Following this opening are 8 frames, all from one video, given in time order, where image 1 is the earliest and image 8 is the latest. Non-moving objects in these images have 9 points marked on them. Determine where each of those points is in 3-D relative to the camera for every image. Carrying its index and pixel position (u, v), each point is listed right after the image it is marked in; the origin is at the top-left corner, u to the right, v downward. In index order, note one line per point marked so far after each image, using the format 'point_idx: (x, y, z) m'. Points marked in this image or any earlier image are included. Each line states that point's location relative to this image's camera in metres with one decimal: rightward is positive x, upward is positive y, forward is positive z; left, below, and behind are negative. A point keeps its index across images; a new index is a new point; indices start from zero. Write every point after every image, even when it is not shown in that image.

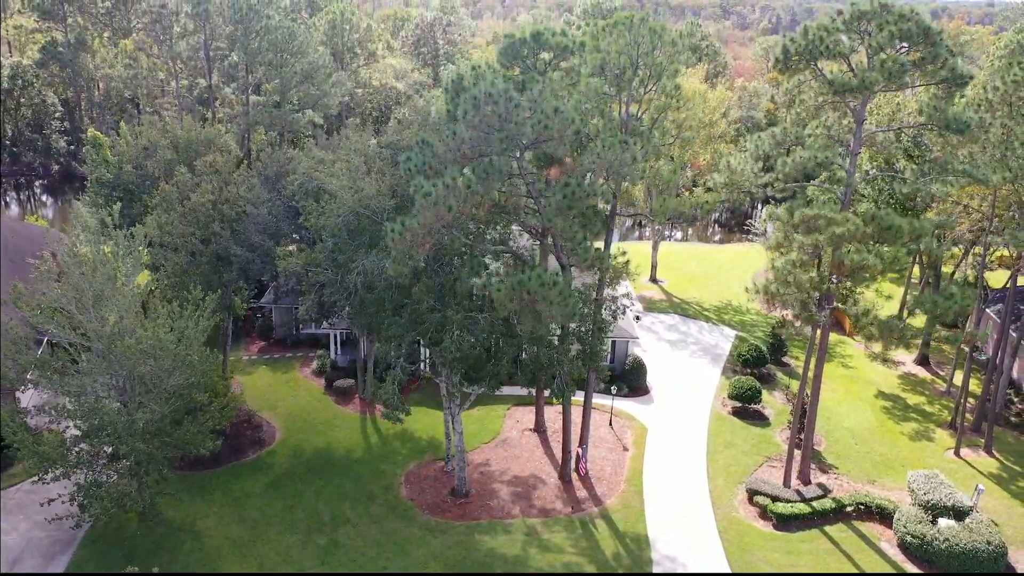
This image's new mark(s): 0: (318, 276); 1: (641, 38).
0: (-4.6, +0.2, +15.3) m
1: (+3.1, +5.9, +15.6) m
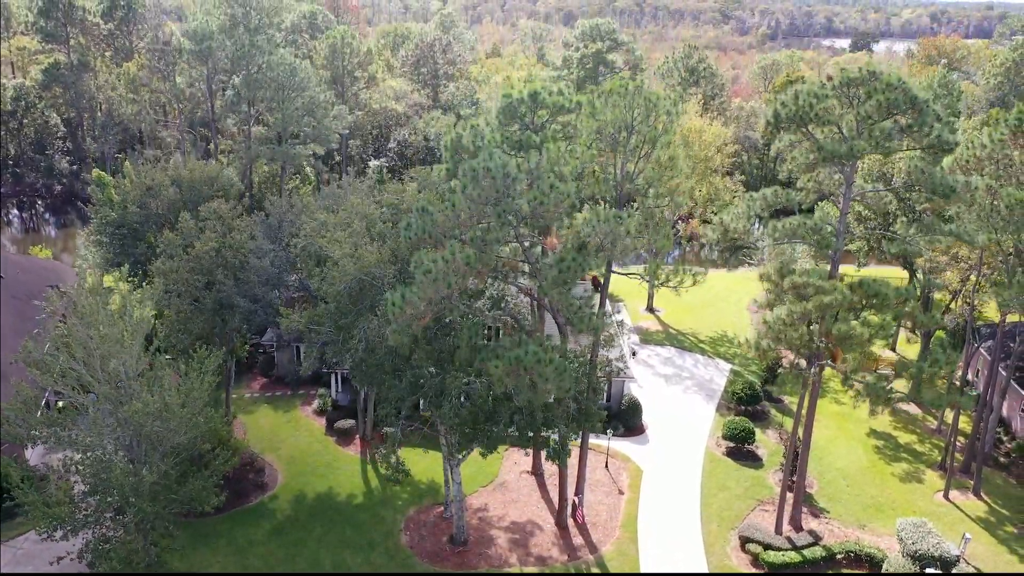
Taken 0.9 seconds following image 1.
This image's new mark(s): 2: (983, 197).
0: (-4.7, -1.2, +15.7) m
1: (+3.1, +4.5, +16.0) m
2: (+12.8, +2.4, +17.4) m
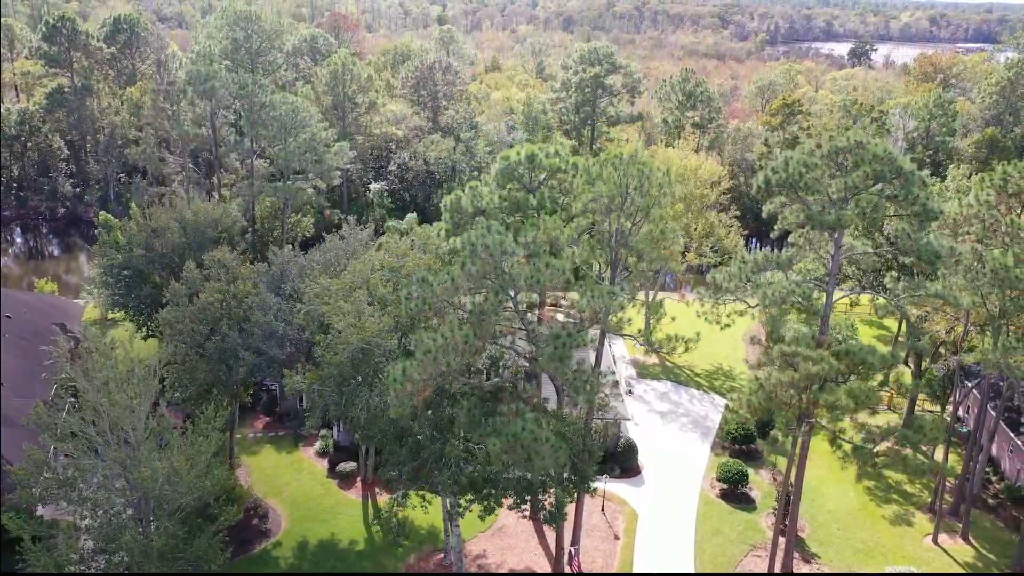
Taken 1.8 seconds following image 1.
0: (-4.8, -2.8, +16.2) m
1: (+3.0, +2.9, +16.5) m
2: (+12.7, +0.8, +17.9) m
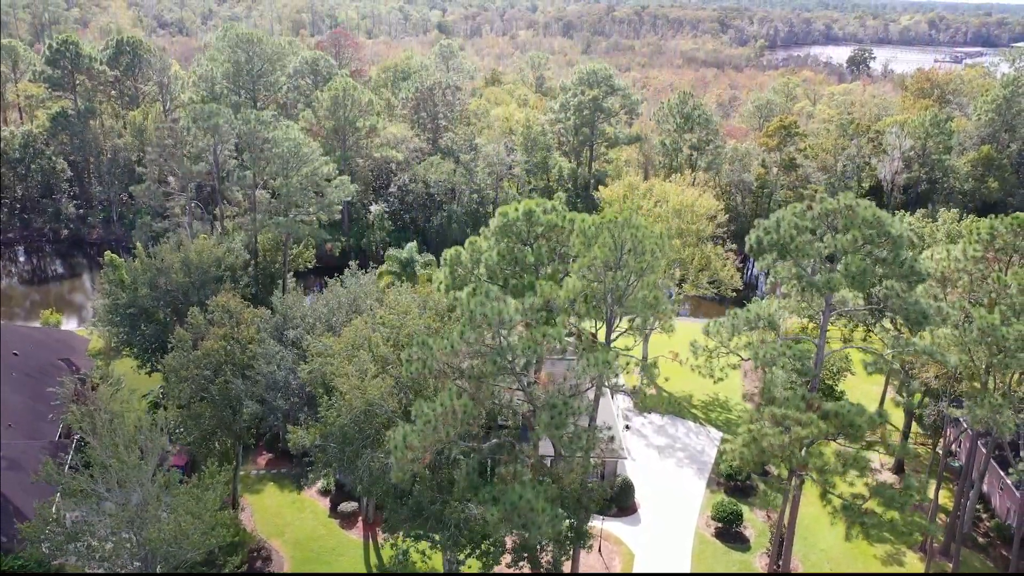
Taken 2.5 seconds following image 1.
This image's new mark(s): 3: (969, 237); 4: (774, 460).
0: (-4.8, -4.4, +16.6) m
1: (+3.0, +1.3, +16.9) m
2: (+12.7, -0.7, +18.3) m
3: (+13.6, +1.5, +19.1) m
4: (+6.7, -4.3, +16.4) m
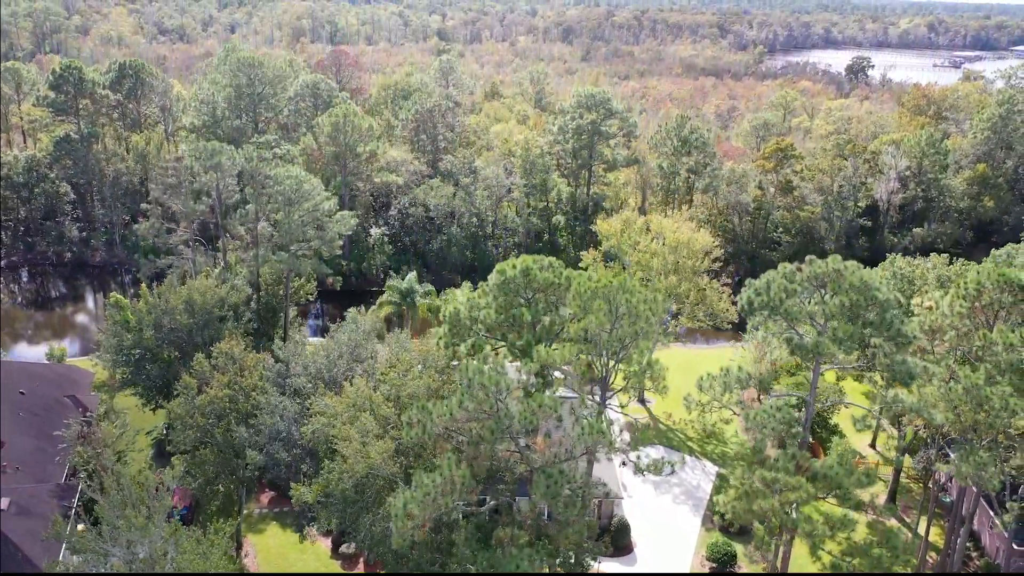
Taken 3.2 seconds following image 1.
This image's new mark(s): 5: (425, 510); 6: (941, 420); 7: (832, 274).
0: (-4.9, -6.0, +17.0) m
1: (+2.9, -0.4, +17.4) m
2: (+12.6, -2.4, +18.8) m
3: (+13.5, -0.1, +19.6) m
4: (+6.6, -6.0, +16.9) m
5: (-2.0, -5.0, +14.6) m
6: (+12.0, -3.7, +18.0) m
7: (+8.6, +0.4, +17.3) m
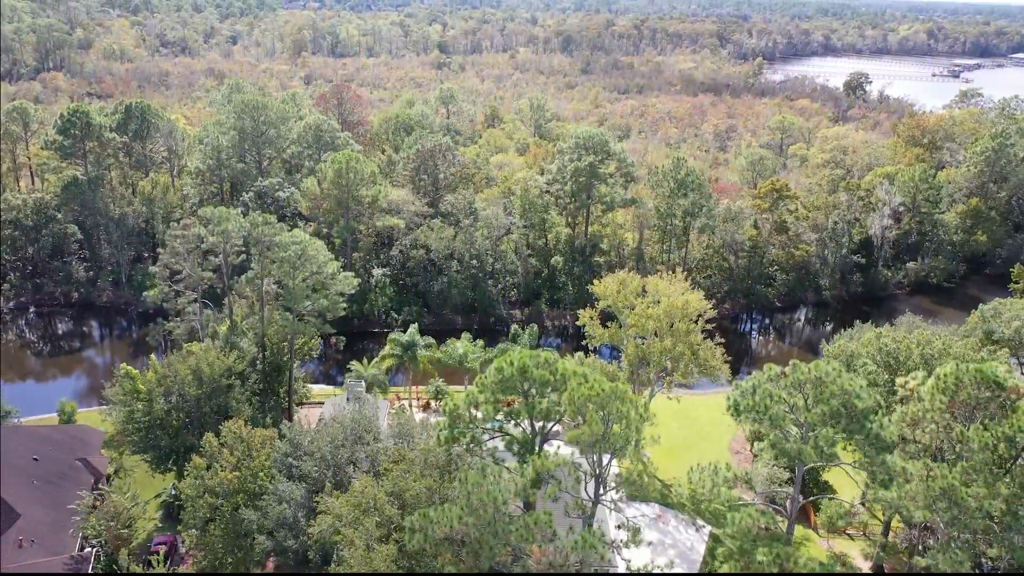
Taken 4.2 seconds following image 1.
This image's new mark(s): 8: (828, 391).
0: (-4.9, -9.0, +17.9) m
1: (+2.8, -3.4, +18.2) m
2: (+12.5, -5.4, +19.6) m
3: (+13.4, -3.2, +20.4) m
4: (+6.6, -9.0, +17.7) m
5: (-2.0, -8.0, +15.4) m
6: (+11.9, -6.7, +18.8) m
7: (+8.5, -2.6, +18.1) m
8: (+8.7, -2.9, +17.7) m
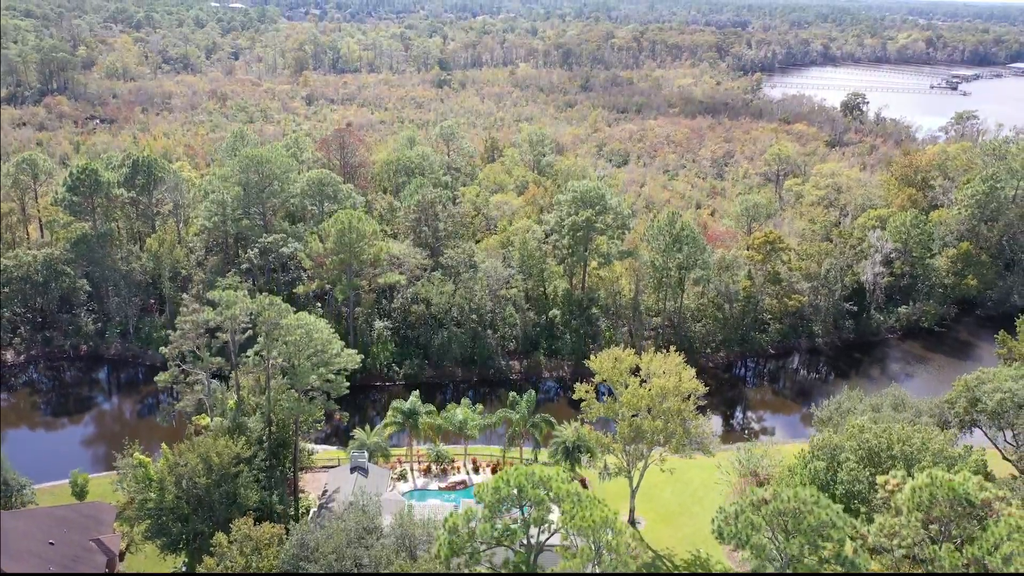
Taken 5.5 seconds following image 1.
0: (-5.1, -13.1, +19.0) m
1: (+2.7, -7.4, +19.3) m
2: (+12.4, -9.5, +20.7) m
3: (+13.3, -7.2, +21.5) m
4: (+6.4, -13.0, +18.8) m
5: (-2.2, -12.0, +16.5) m
6: (+11.8, -10.7, +19.9) m
7: (+8.4, -6.7, +19.2) m
8: (+8.5, -6.9, +18.8) m
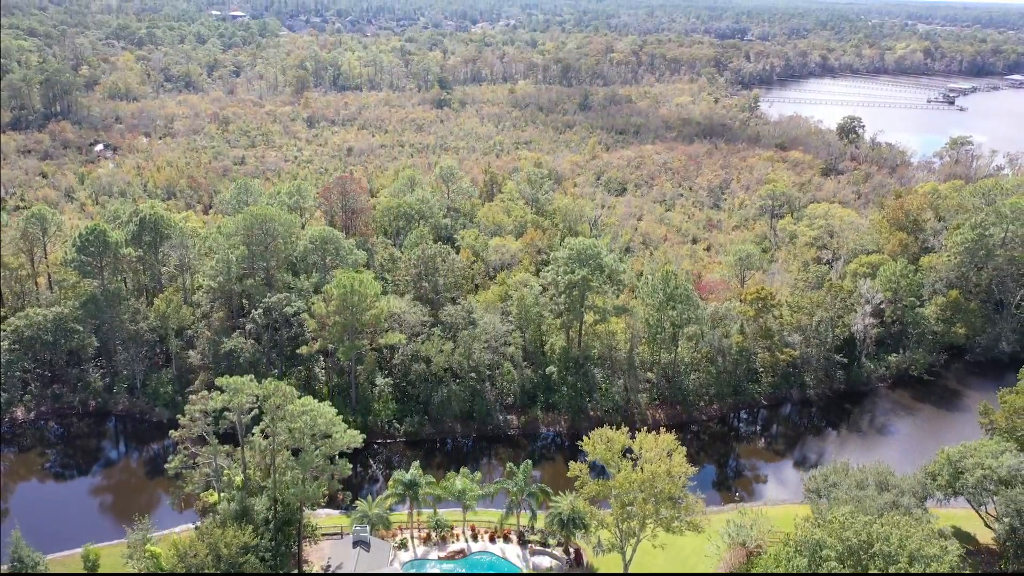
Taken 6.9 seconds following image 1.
0: (-5.2, -17.6, +20.2) m
1: (+2.5, -11.9, +20.6) m
2: (+12.2, -14.0, +21.9) m
3: (+13.1, -11.8, +22.8) m
4: (+6.3, -17.6, +20.0) m
5: (-2.3, -16.5, +17.8) m
6: (+11.6, -15.3, +21.2) m
7: (+8.2, -11.2, +20.5) m
8: (+8.4, -11.5, +20.0) m
